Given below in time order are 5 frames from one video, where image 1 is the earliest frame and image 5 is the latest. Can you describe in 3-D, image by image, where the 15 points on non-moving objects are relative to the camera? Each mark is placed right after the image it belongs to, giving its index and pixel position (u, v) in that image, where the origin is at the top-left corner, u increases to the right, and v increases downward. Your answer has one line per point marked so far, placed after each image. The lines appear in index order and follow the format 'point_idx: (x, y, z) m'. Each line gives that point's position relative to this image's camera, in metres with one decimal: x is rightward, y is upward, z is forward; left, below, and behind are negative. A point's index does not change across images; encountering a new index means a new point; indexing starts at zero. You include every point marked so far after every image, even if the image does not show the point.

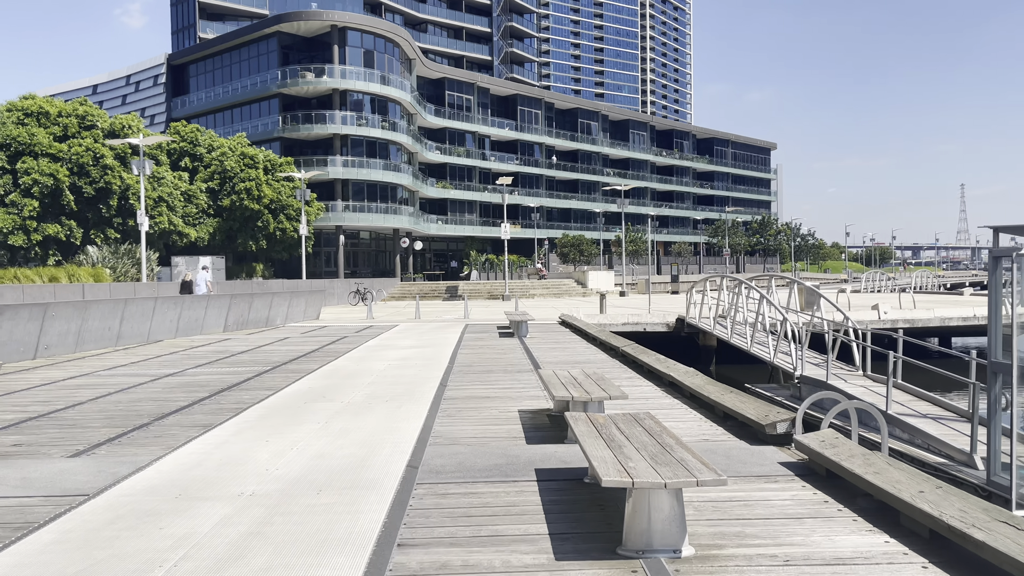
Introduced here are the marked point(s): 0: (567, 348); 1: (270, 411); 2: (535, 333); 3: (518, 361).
0: (+1.1, -1.2, +14.9) m
1: (-2.6, -1.3, +8.7) m
2: (+0.6, -1.1, +18.9) m
3: (+0.1, -1.2, +13.0) m
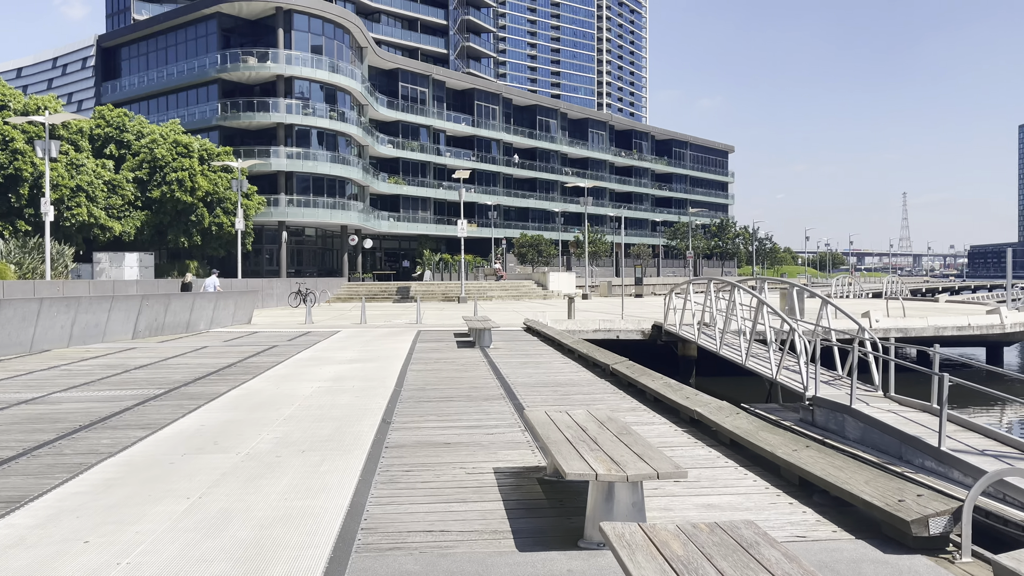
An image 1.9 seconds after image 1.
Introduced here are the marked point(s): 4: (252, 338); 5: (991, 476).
0: (+0.5, -1.2, +12.3) m
1: (-2.8, -1.3, +5.9) m
2: (-0.3, -1.1, +16.3) m
3: (-0.4, -1.3, +10.3) m
4: (-6.4, -1.2, +19.5) m
5: (+2.5, -1.0, +4.1) m
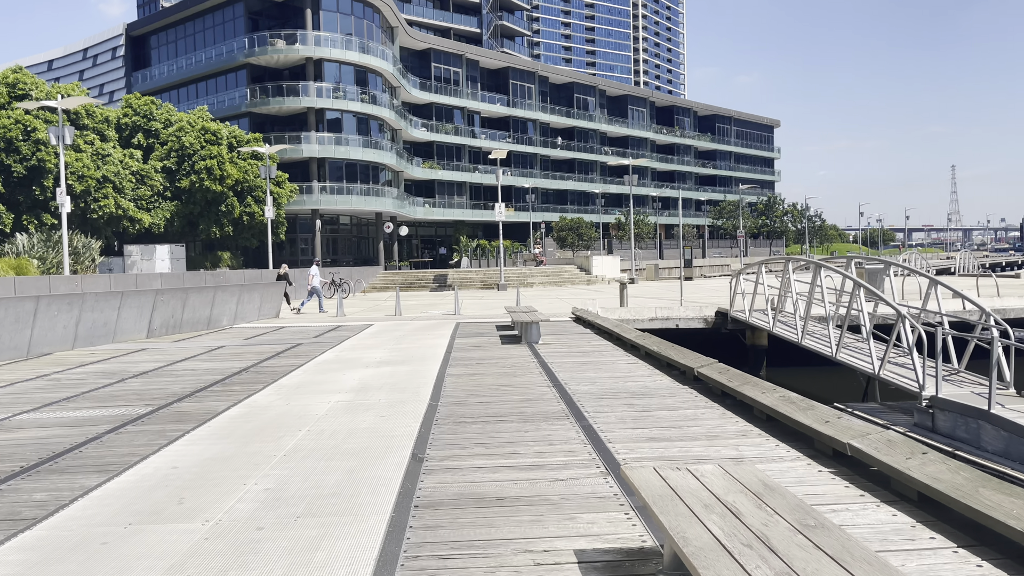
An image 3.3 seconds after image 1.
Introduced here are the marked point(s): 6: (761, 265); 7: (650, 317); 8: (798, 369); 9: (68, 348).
0: (+1.2, -1.0, +10.3) m
1: (-2.4, -1.3, +4.0) m
2: (+0.7, -0.9, +14.3) m
3: (+0.3, -1.1, +8.4) m
4: (-5.3, -1.0, +17.7) m
5: (+2.8, -0.9, +2.0) m
6: (+5.6, +0.5, +18.0) m
7: (+3.4, -0.7, +19.6) m
8: (+7.1, -2.0, +19.7) m
9: (-8.2, -1.1, +14.6) m
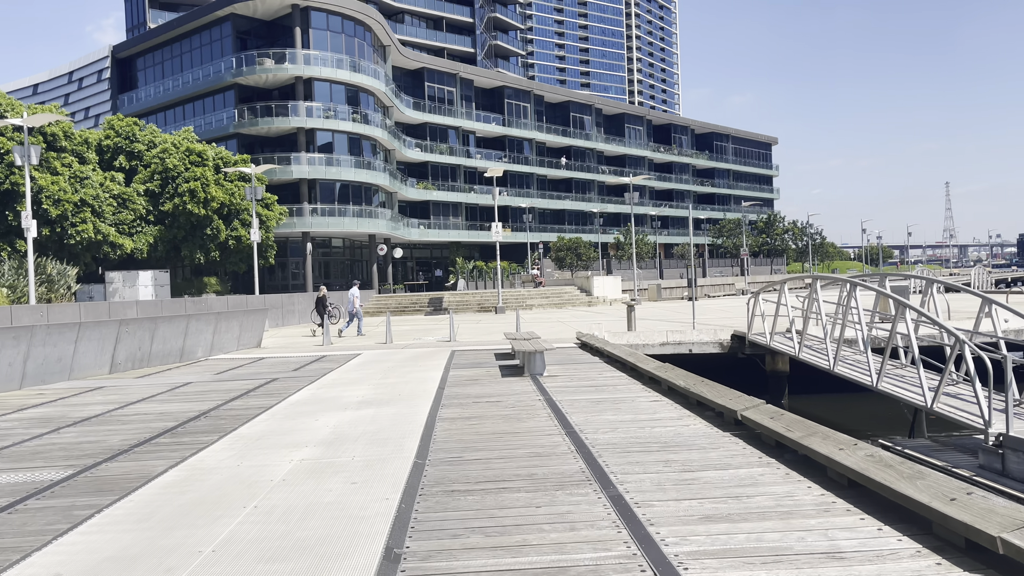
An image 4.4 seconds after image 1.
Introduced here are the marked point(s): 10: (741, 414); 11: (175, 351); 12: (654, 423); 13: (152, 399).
0: (+1.3, -1.3, +8.8) m
1: (-2.3, -1.5, +2.4) m
2: (+0.7, -1.3, +12.7) m
3: (+0.3, -1.4, +6.8) m
4: (-5.3, -1.6, +16.2) m
5: (+2.9, -0.9, +0.4) m
6: (+5.6, +0.1, +16.5) m
7: (+3.4, -1.2, +18.1) m
8: (+7.1, -2.5, +18.2) m
9: (-8.1, -1.6, +13.0) m
10: (+2.1, -1.1, +7.2) m
11: (-7.4, -1.4, +17.3) m
12: (+1.4, -1.3, +7.8) m
13: (-5.3, -1.6, +11.6) m
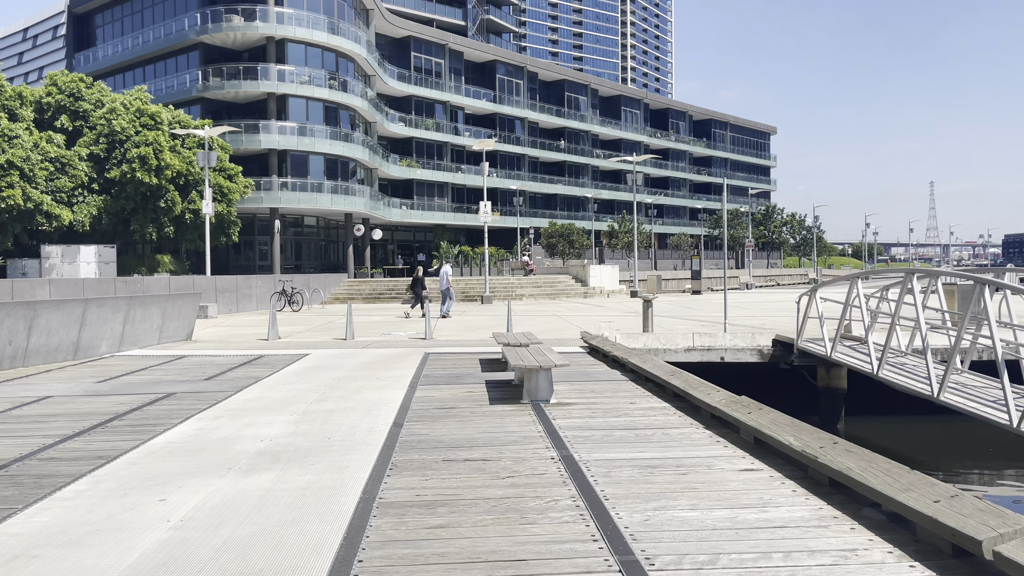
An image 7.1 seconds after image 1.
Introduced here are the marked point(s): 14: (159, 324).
0: (+1.3, -1.3, +5.0) m
1: (-2.2, -1.5, -1.4) m
2: (+0.6, -1.2, +9.0) m
3: (+0.3, -1.3, +3.0) m
4: (-5.4, -1.3, +12.3) m
5: (+3.0, -1.1, -3.3) m
6: (+5.5, +0.1, +12.8) m
7: (+3.2, -1.1, +14.4) m
8: (+6.9, -2.4, +14.6) m
9: (-8.3, -1.3, +9.1) m
10: (+2.1, -1.1, +3.4) m
11: (-7.6, -1.0, +13.4) m
12: (+1.4, -1.3, +4.1) m
13: (-5.3, -1.4, +7.7) m
14: (-7.2, -0.7, +16.2) m
